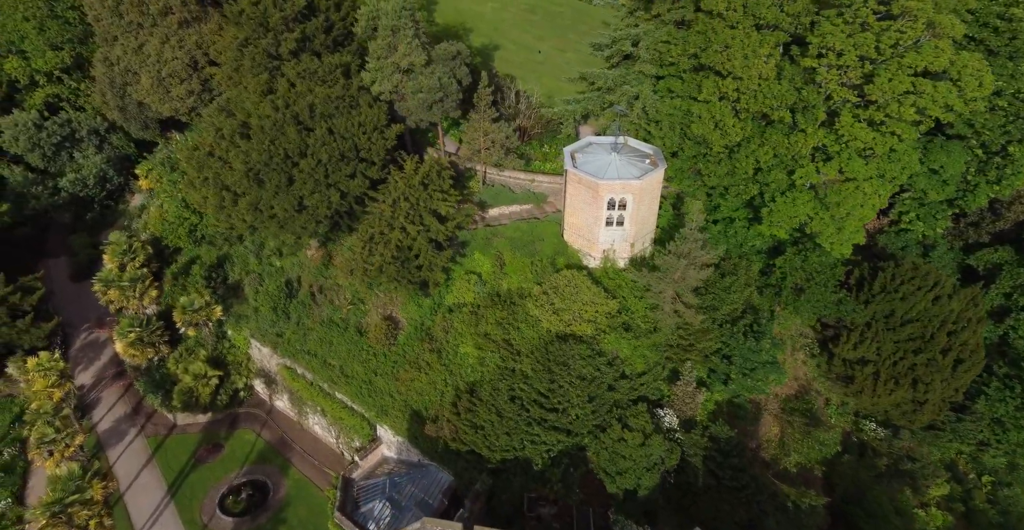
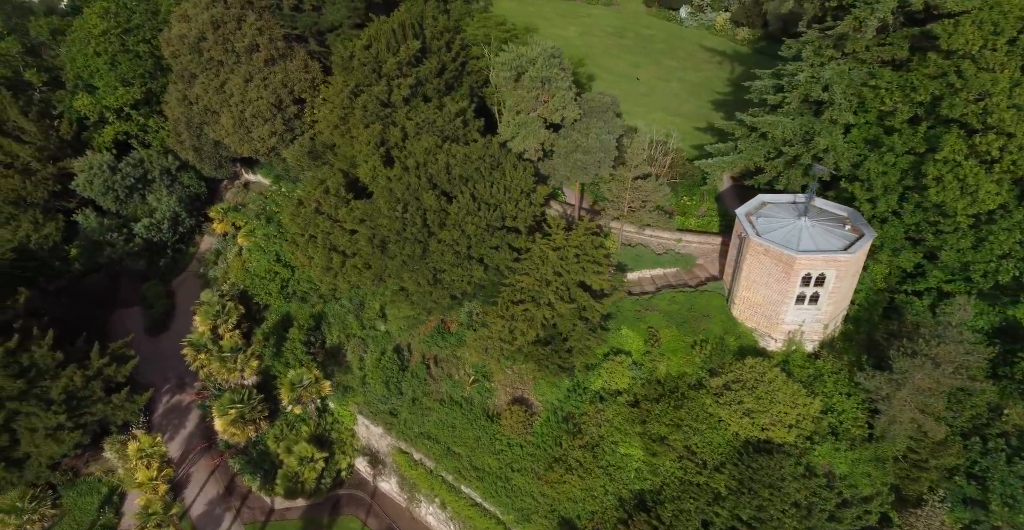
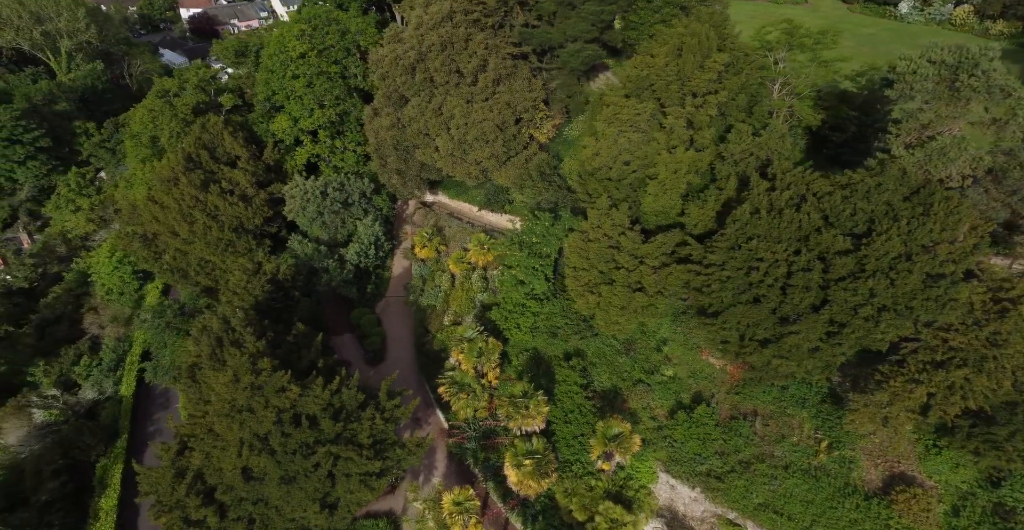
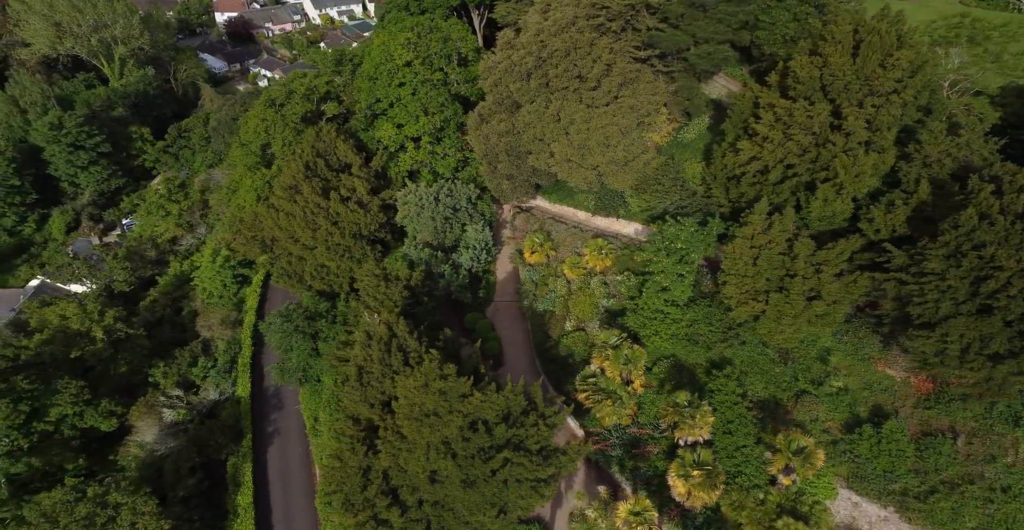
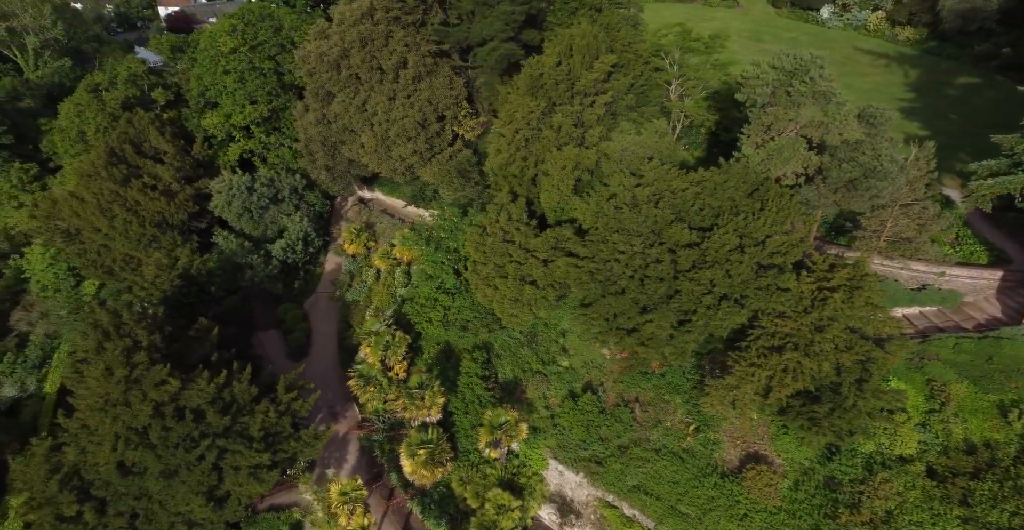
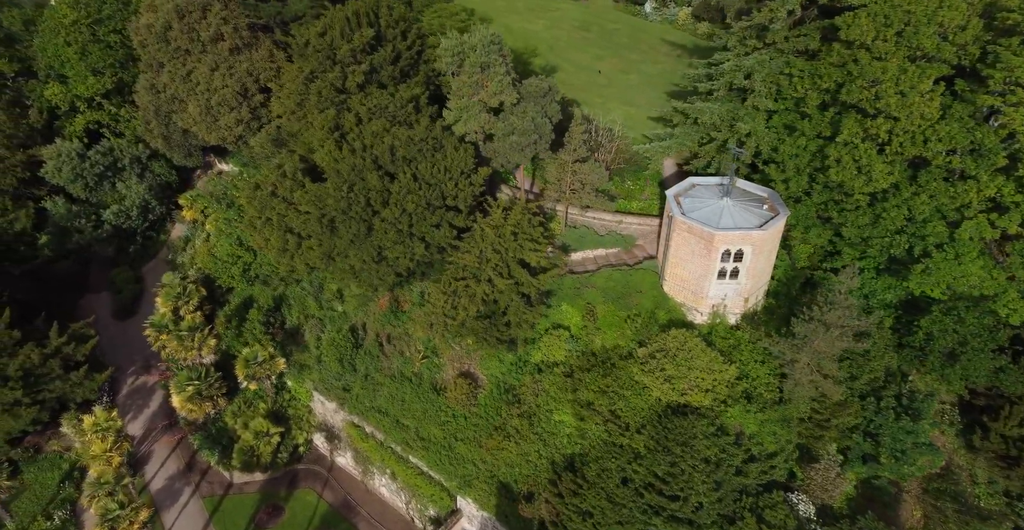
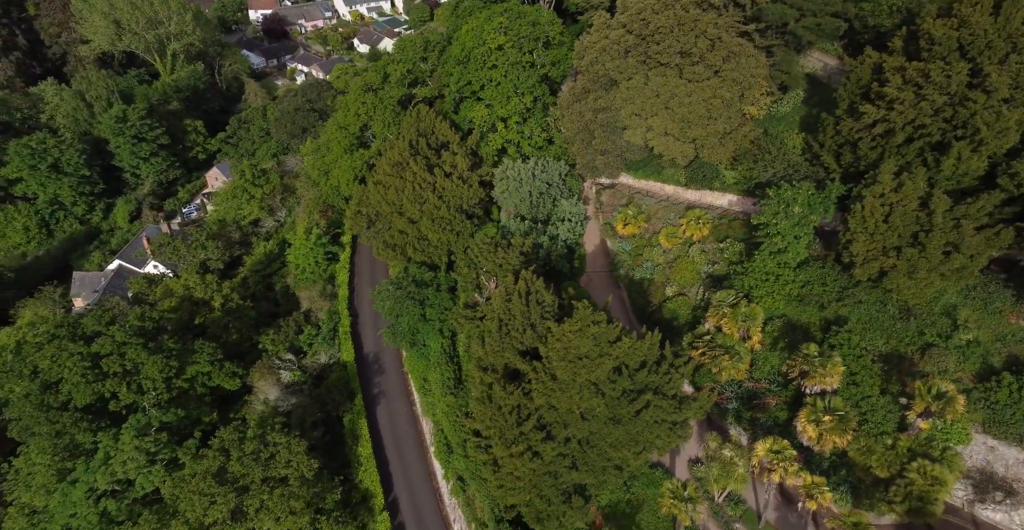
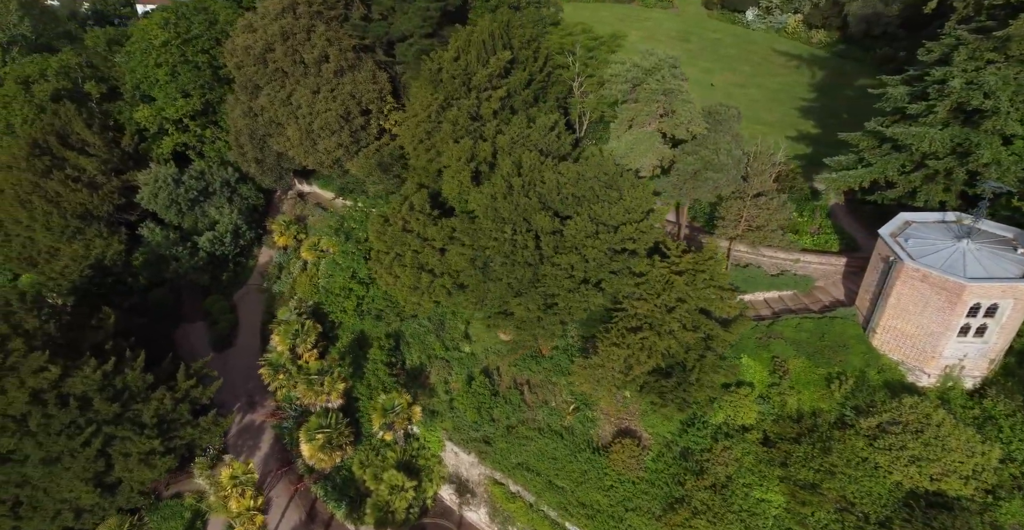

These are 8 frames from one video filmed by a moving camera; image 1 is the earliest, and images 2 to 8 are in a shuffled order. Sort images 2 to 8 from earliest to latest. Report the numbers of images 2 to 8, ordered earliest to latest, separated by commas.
6, 2, 8, 5, 3, 4, 7
